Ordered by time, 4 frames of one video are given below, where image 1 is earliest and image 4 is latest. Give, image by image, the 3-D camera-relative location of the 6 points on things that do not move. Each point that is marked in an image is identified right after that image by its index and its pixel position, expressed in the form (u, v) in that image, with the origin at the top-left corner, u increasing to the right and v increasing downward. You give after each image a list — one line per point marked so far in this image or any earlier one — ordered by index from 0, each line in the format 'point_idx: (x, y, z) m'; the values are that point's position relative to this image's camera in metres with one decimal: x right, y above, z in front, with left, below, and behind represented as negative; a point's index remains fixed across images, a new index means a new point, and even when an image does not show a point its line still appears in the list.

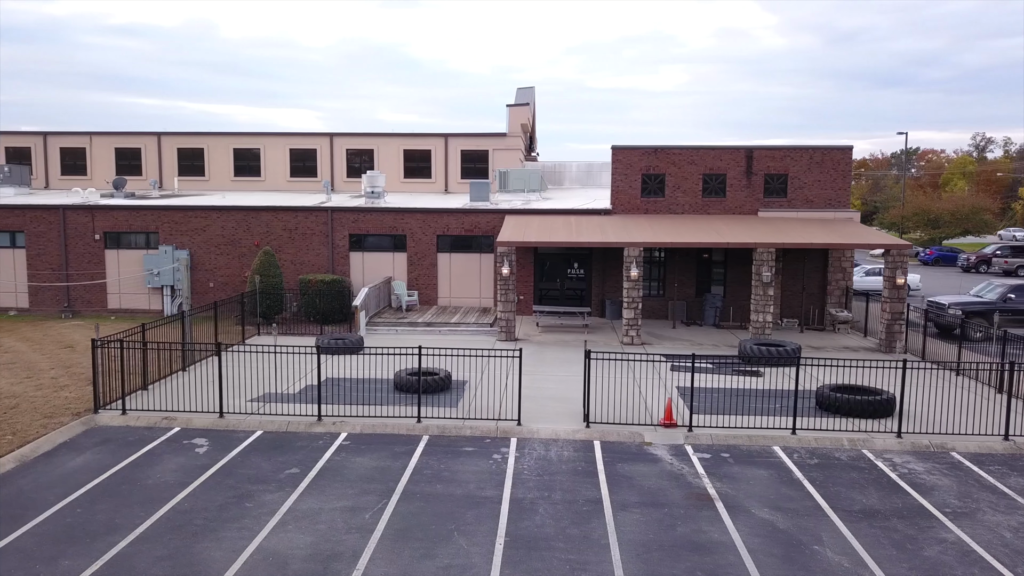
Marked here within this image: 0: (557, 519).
0: (+0.6, -3.0, +10.4) m
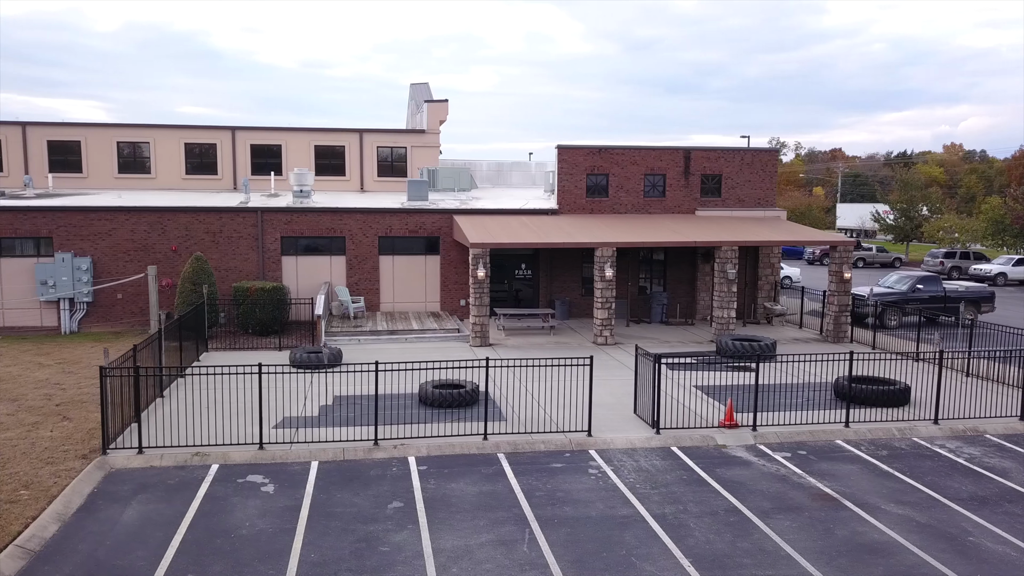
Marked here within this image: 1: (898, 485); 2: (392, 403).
0: (+2.5, -3.0, +10.0) m
1: (+5.6, -2.9, +11.8) m
2: (-2.2, -2.1, +15.1) m
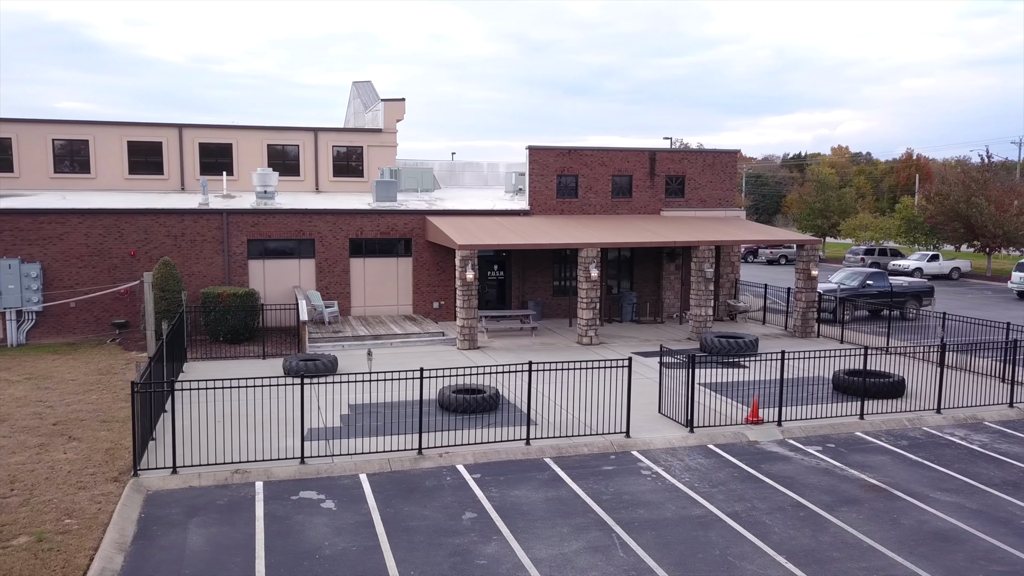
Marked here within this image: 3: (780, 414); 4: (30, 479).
0: (+3.5, -3.0, +10.2) m
1: (+6.4, -2.8, +12.4) m
2: (-1.8, -2.2, +14.7) m
3: (+4.9, -2.3, +14.9) m
4: (-6.4, -2.5, +10.7) m
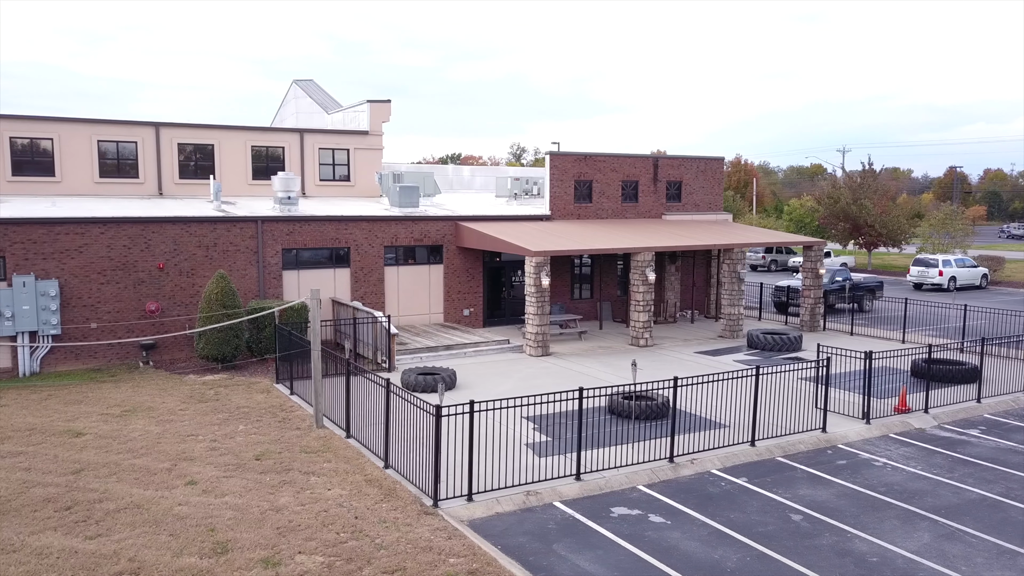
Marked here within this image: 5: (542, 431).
0: (+7.7, -3.0, +11.4) m
1: (+10.1, -2.8, +14.1) m
2: (+1.6, -2.4, +14.6) m
3: (+8.0, -2.3, +16.2) m
4: (-2.1, -2.8, +9.7) m
5: (+0.5, -2.5, +13.8) m
